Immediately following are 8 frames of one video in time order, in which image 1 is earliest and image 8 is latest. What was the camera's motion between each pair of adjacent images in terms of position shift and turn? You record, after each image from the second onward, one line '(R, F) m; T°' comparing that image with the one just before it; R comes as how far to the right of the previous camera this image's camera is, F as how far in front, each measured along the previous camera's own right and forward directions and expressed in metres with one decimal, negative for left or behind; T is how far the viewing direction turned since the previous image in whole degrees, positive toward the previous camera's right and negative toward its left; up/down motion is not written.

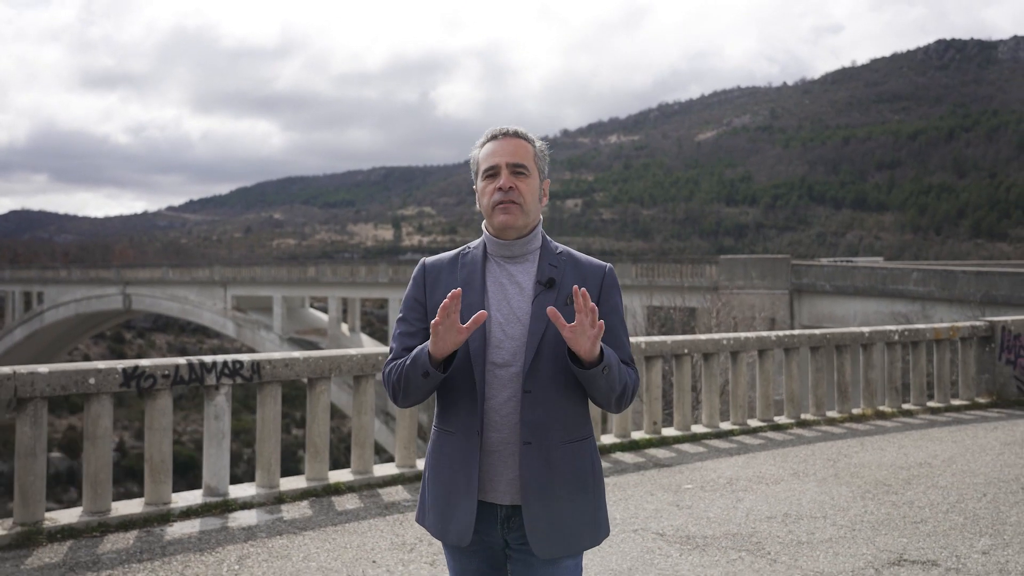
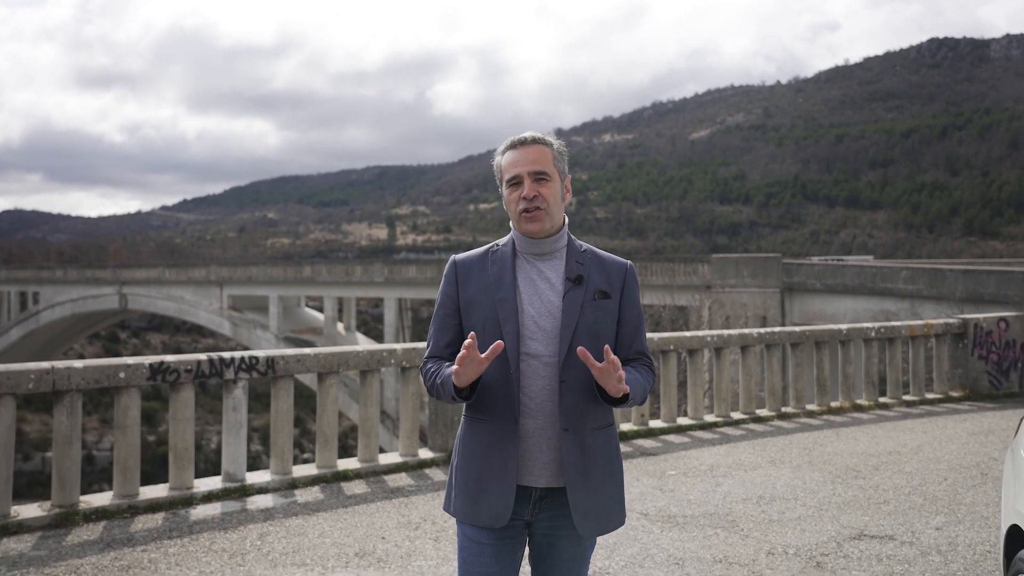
(0.0, -0.5) m; 0°
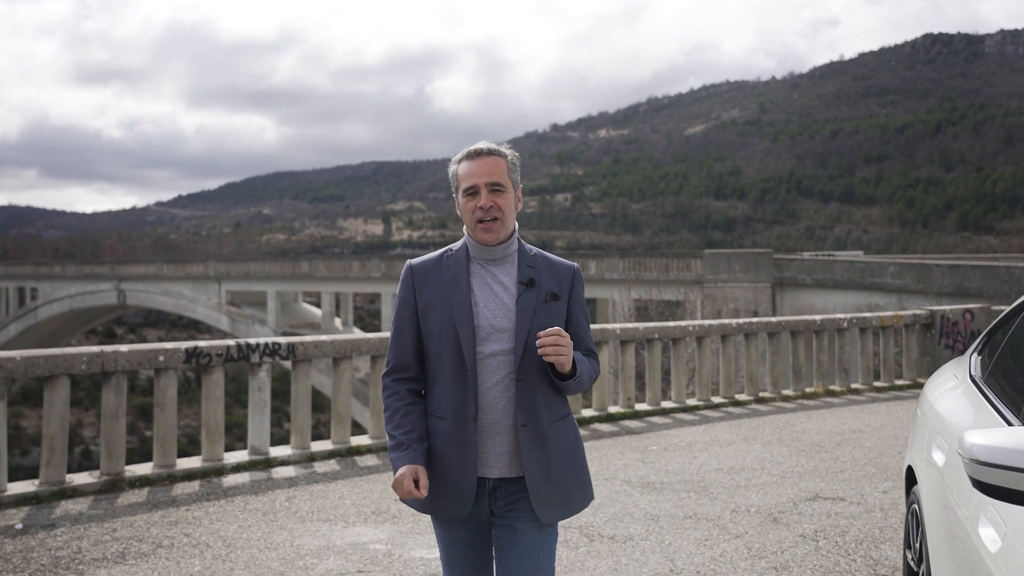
(0.0, -0.7) m; 0°
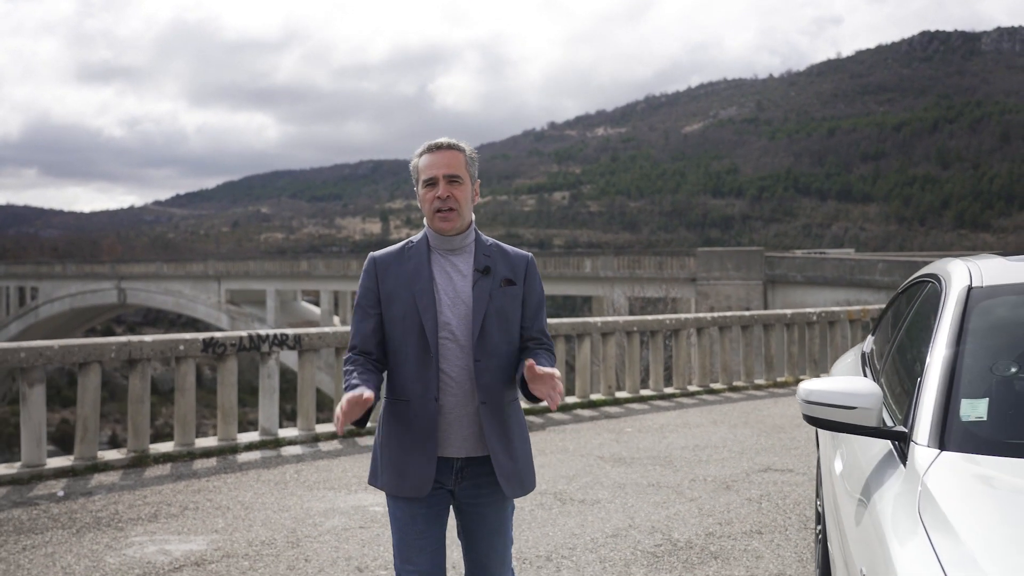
(+0.1, -0.7) m; 0°
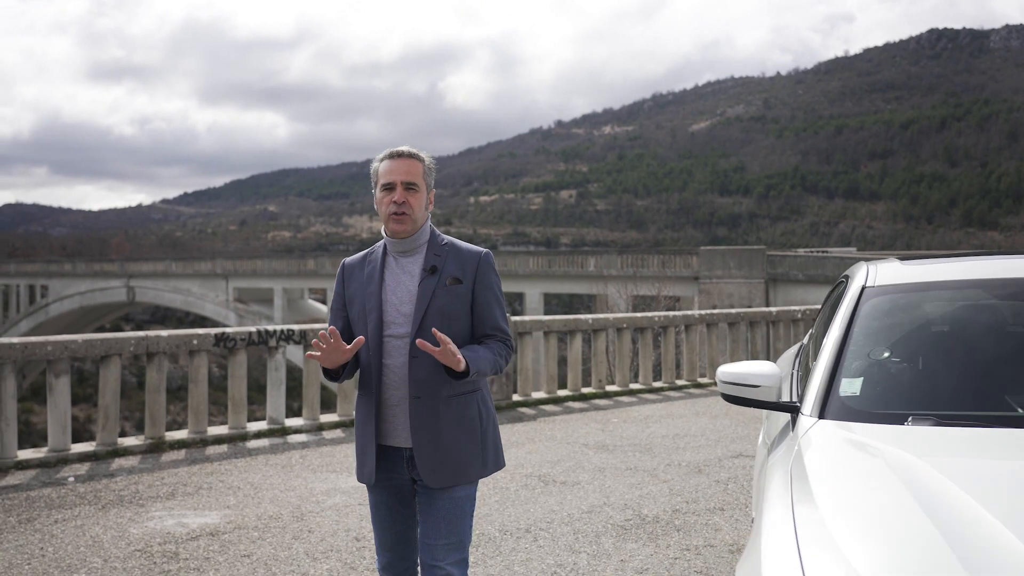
(+0.1, -0.5) m; 0°
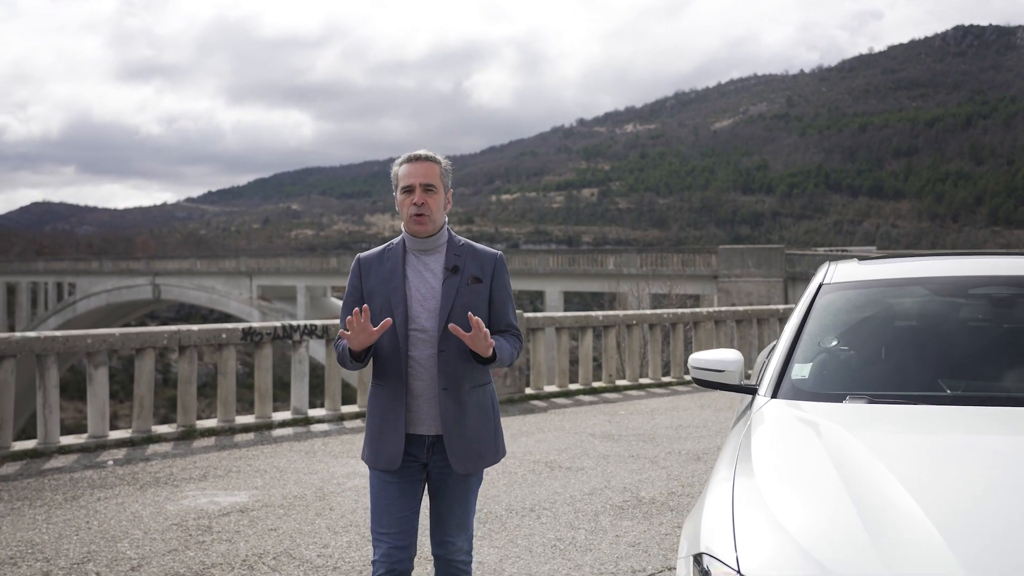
(+0.1, -0.4) m; -1°
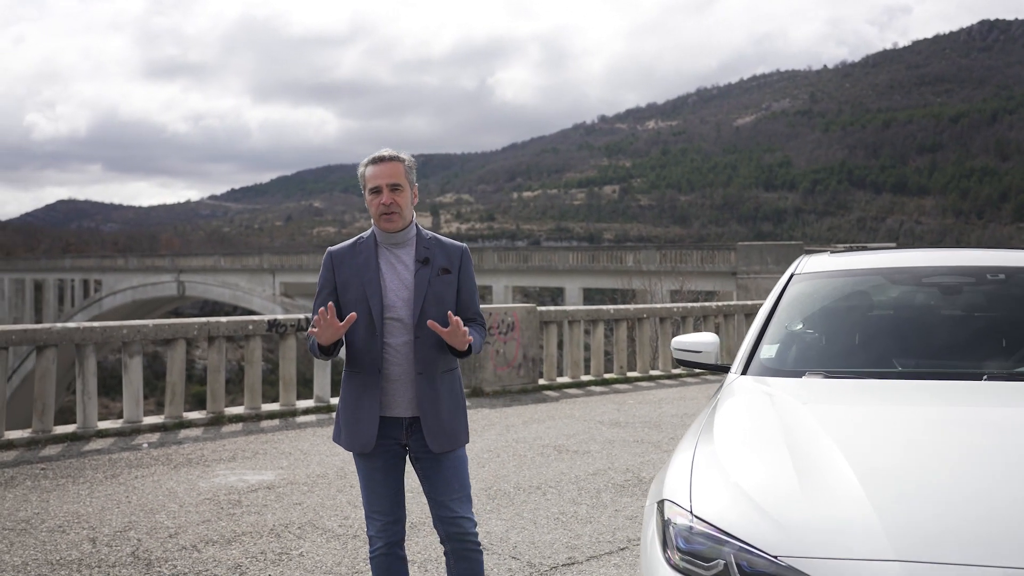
(+0.1, -0.4) m; -1°
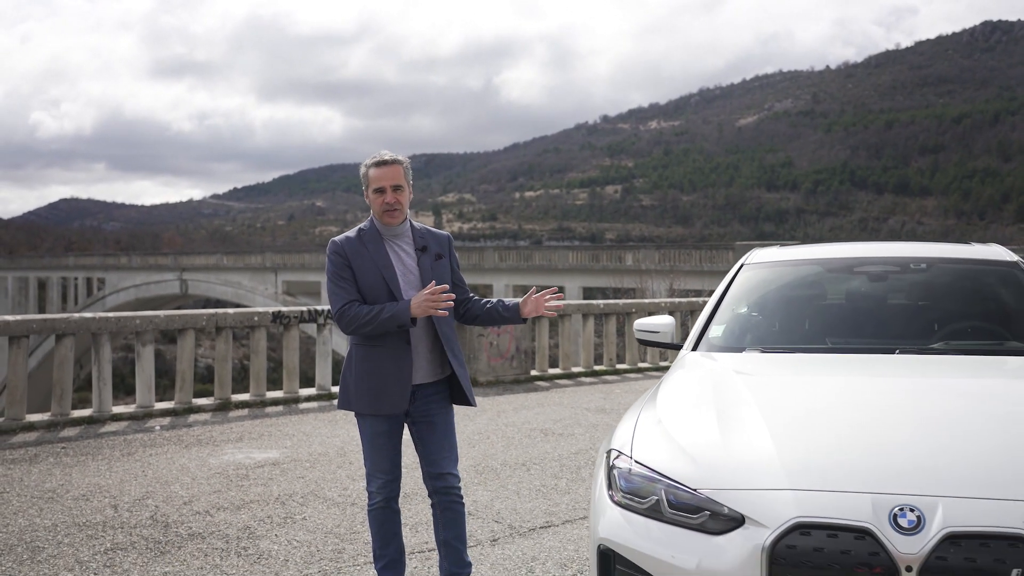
(+0.1, -0.5) m; 0°
